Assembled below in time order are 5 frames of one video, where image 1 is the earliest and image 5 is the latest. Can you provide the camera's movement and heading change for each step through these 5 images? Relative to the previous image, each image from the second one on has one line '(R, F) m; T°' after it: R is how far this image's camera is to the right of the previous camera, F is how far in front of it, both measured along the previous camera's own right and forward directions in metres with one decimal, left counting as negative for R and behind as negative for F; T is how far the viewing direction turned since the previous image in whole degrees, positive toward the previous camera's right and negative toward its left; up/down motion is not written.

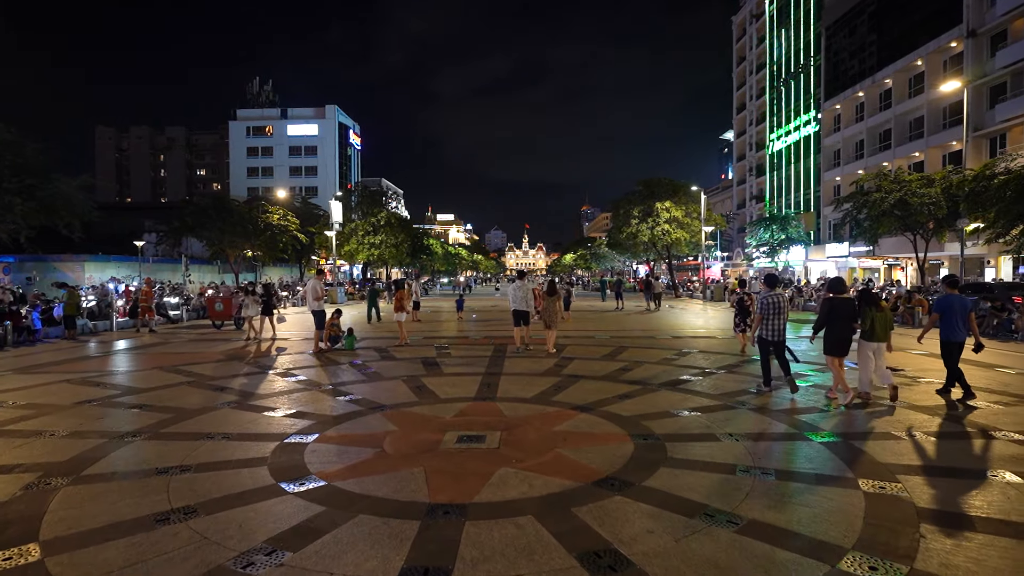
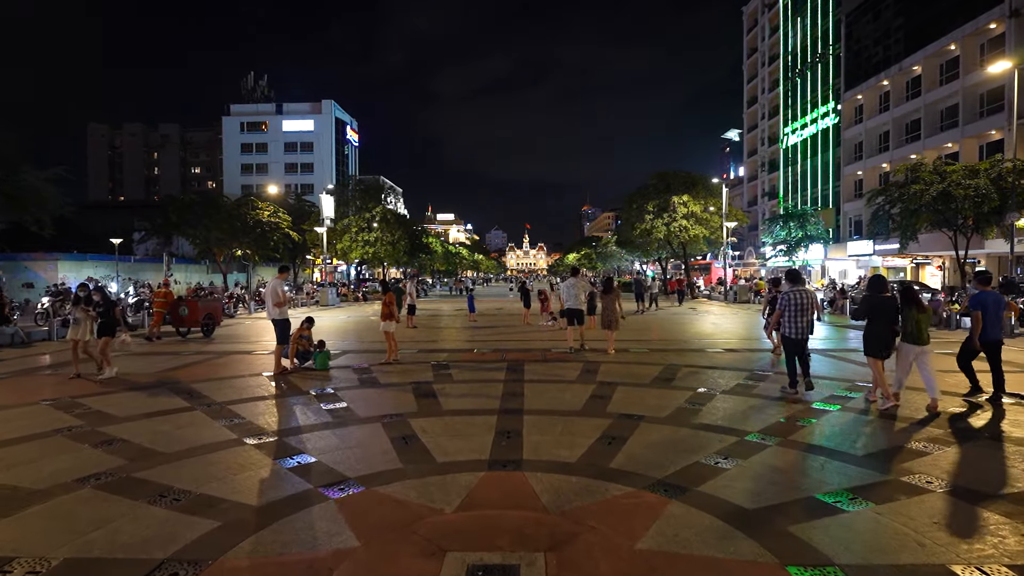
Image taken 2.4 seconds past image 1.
(-0.3, +2.9) m; 0°
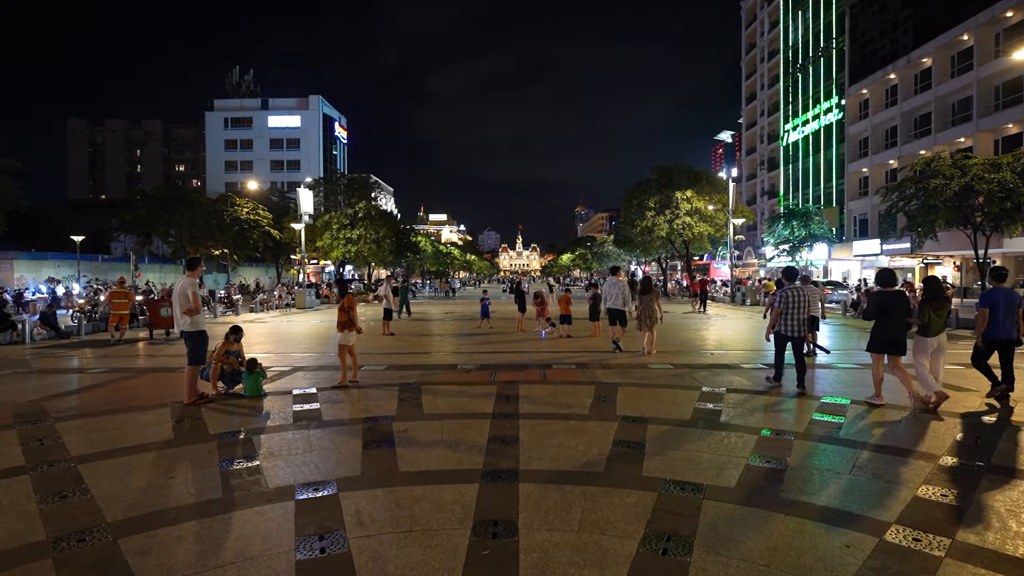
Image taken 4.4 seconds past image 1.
(0.0, +2.4) m; +1°
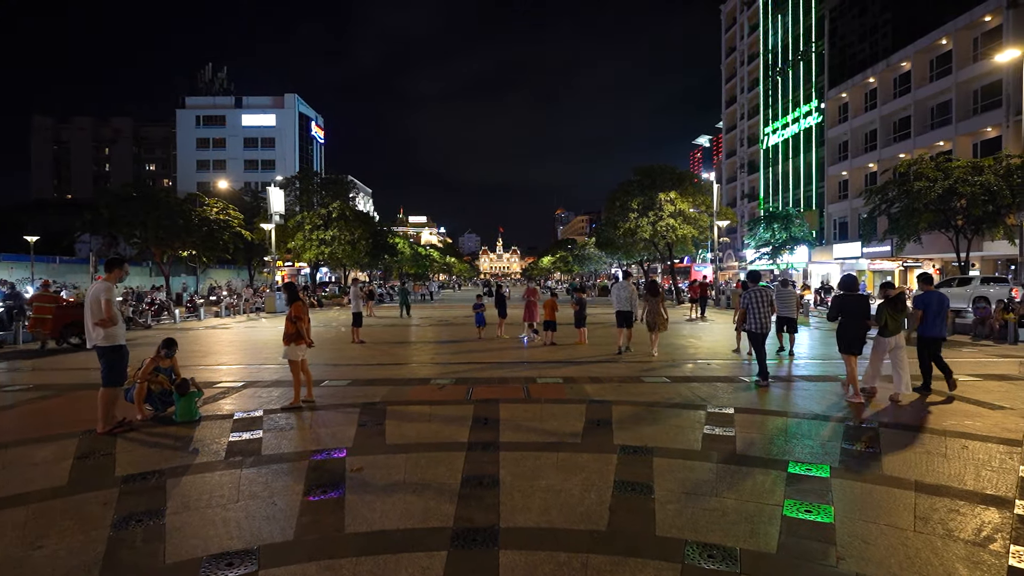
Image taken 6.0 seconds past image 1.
(0.0, +1.0) m; +2°
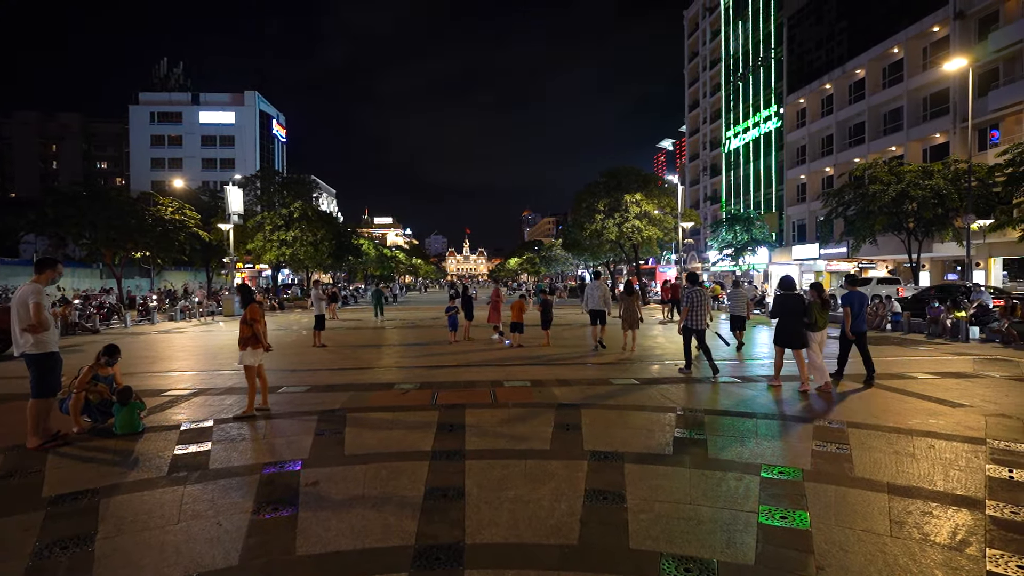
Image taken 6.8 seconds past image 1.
(0.0, +0.2) m; +3°
